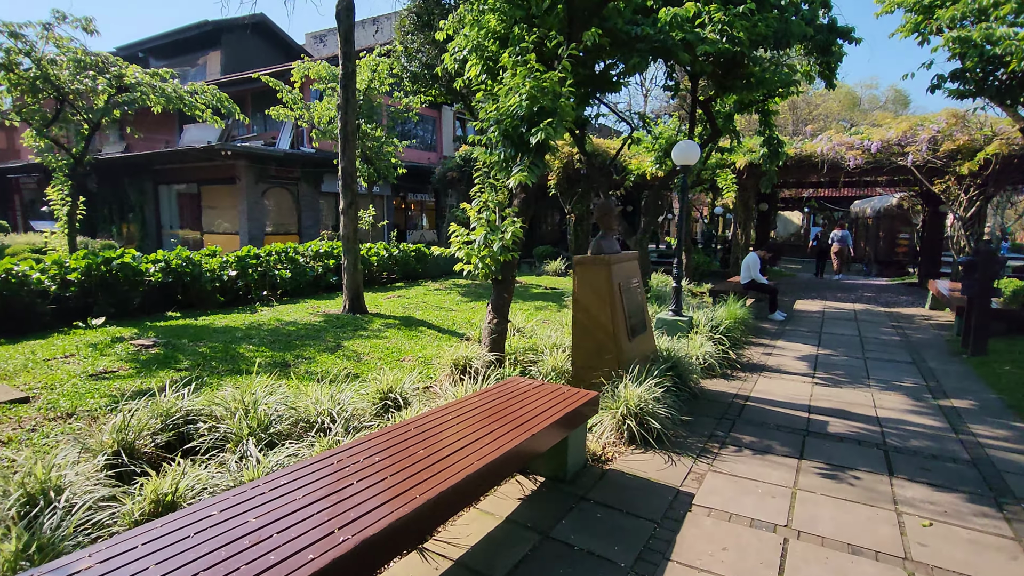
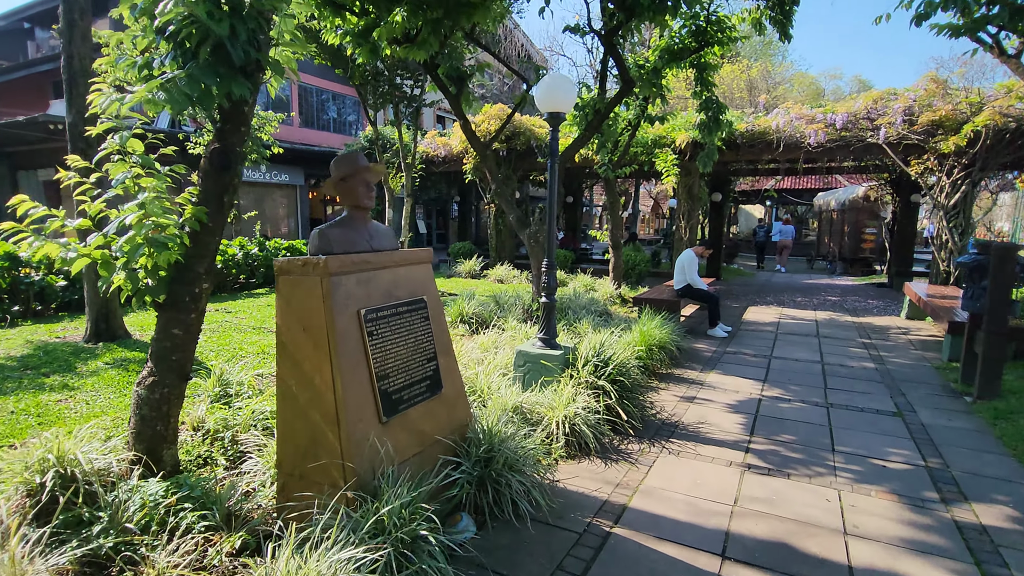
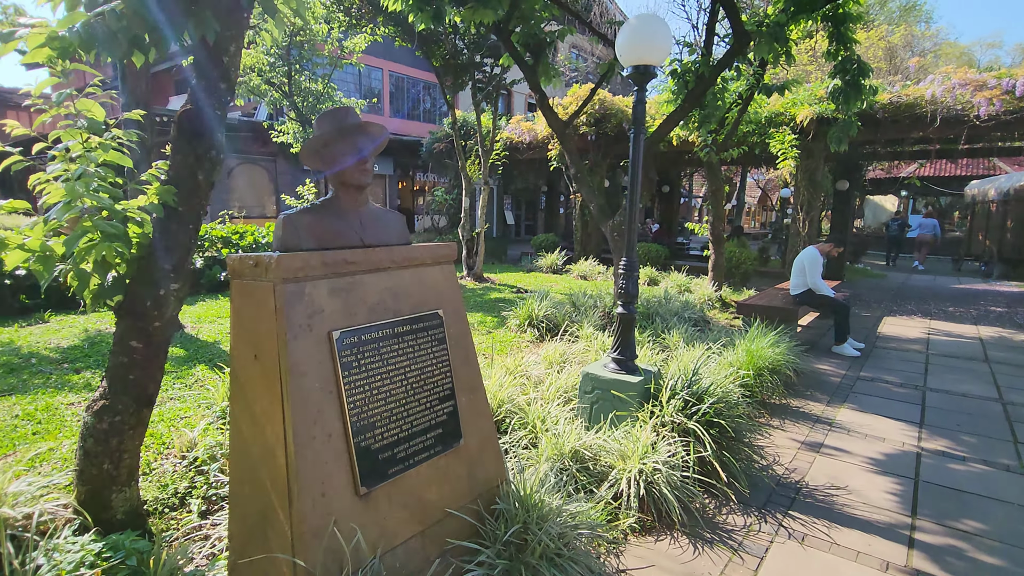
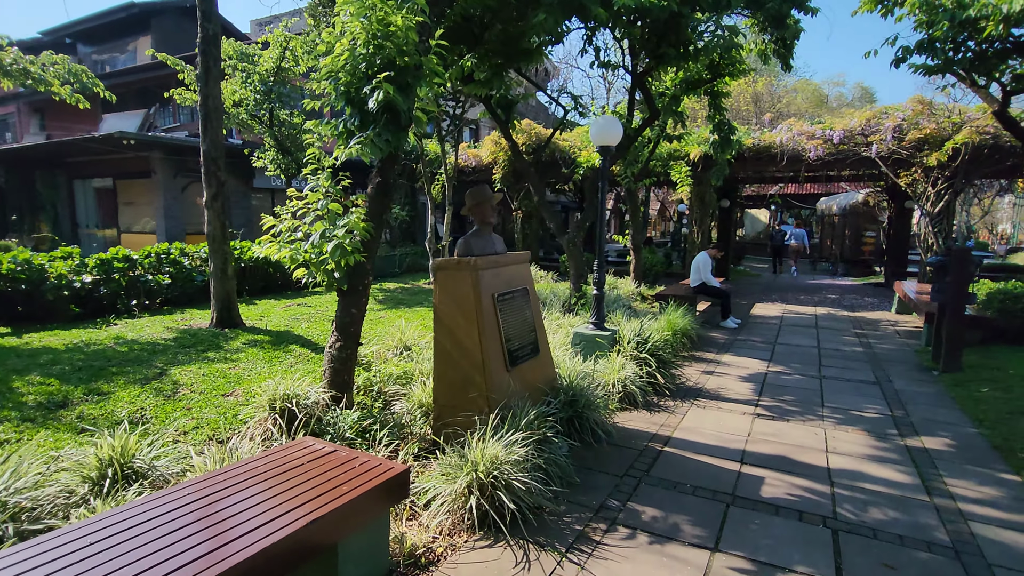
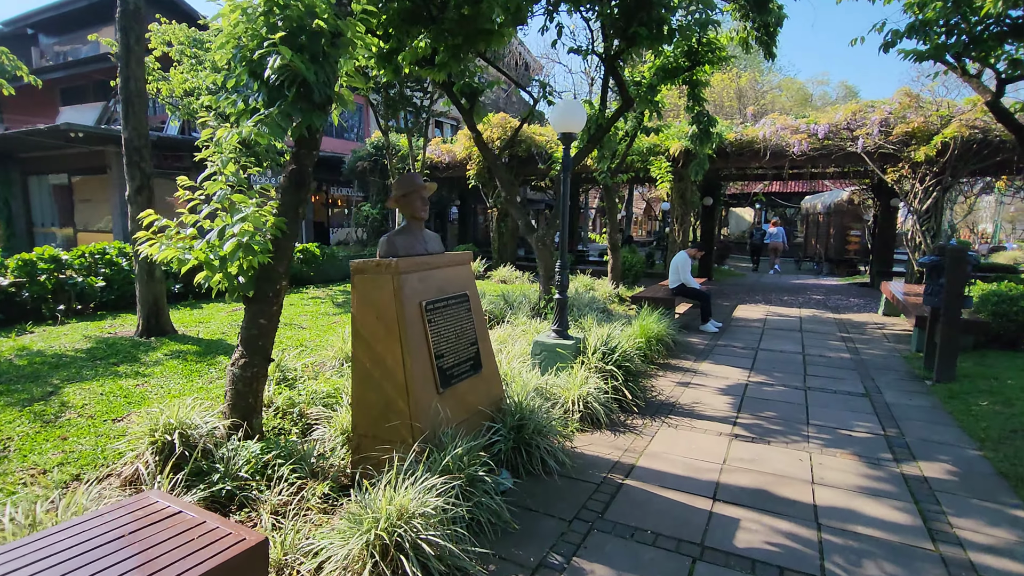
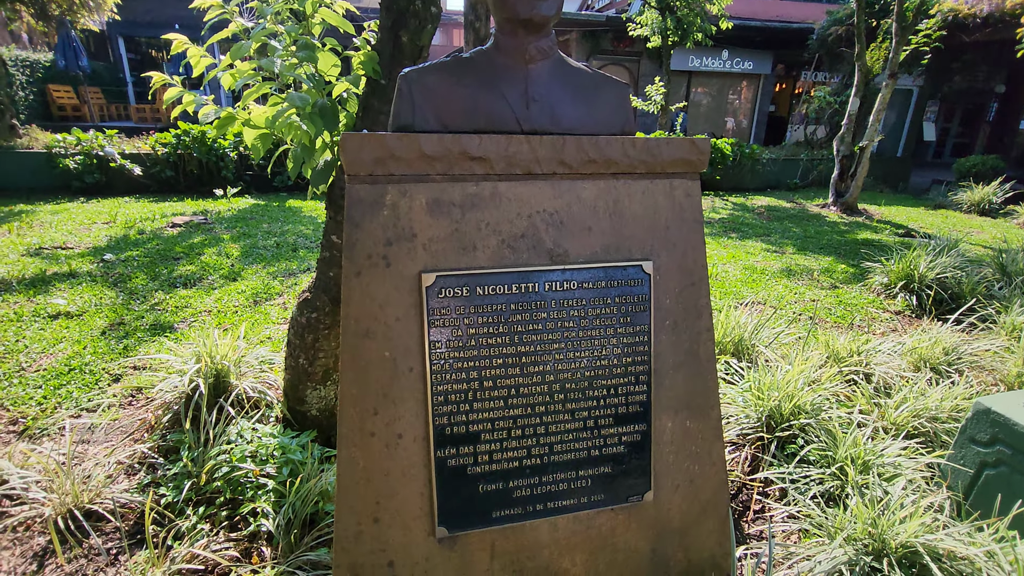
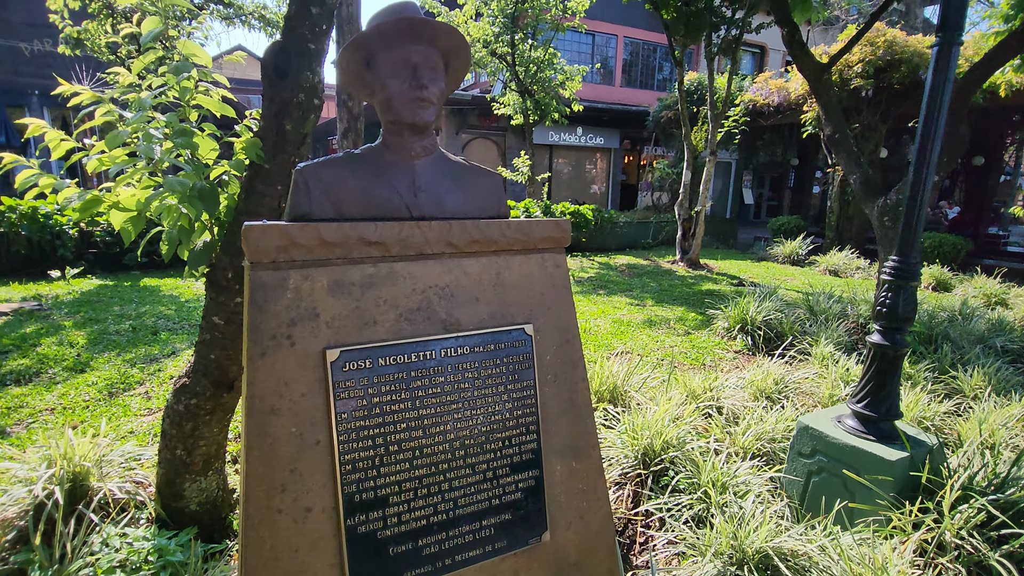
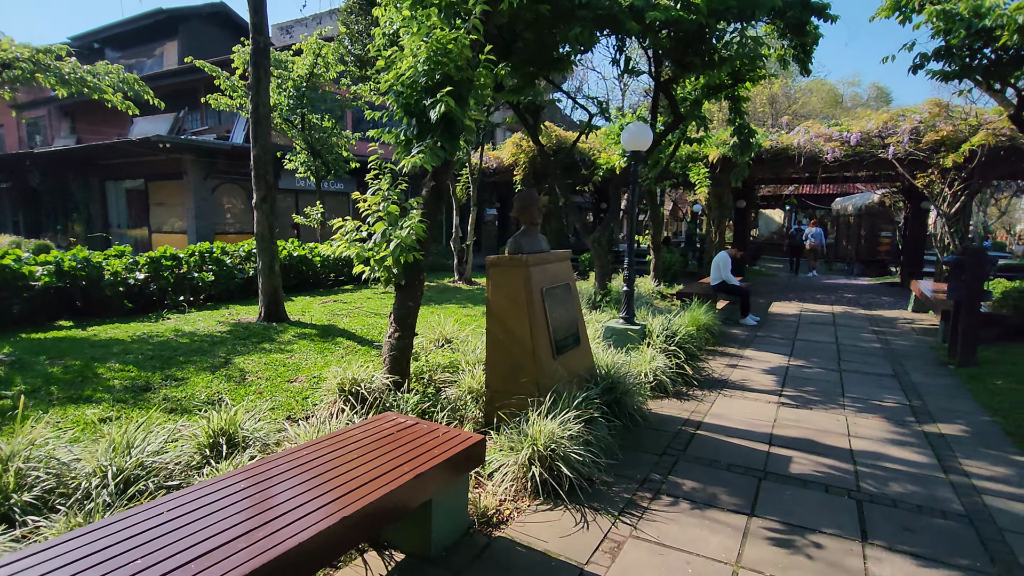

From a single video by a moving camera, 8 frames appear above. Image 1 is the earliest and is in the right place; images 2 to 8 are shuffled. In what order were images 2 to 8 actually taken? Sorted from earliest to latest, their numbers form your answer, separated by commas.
8, 4, 5, 2, 3, 7, 6
